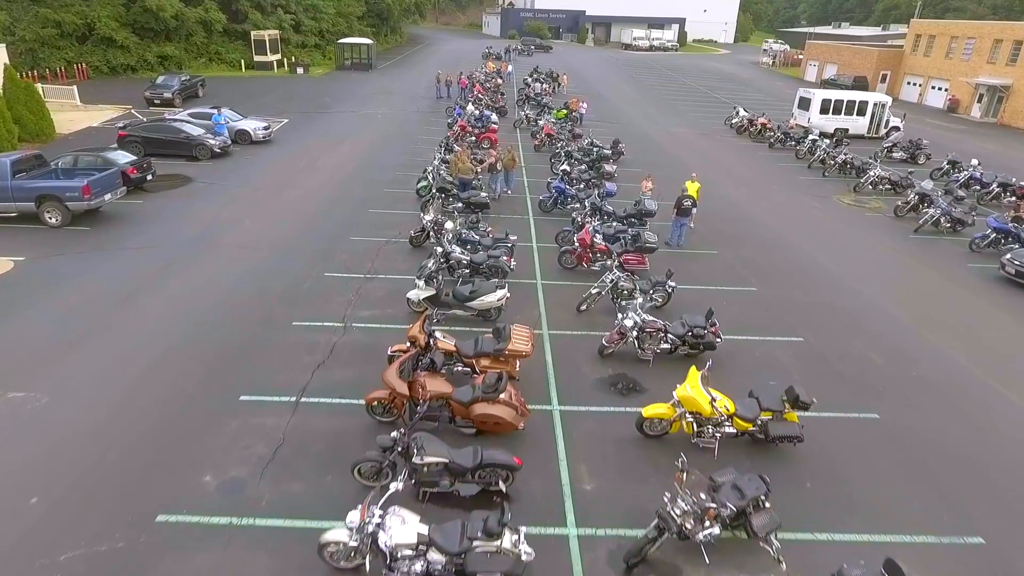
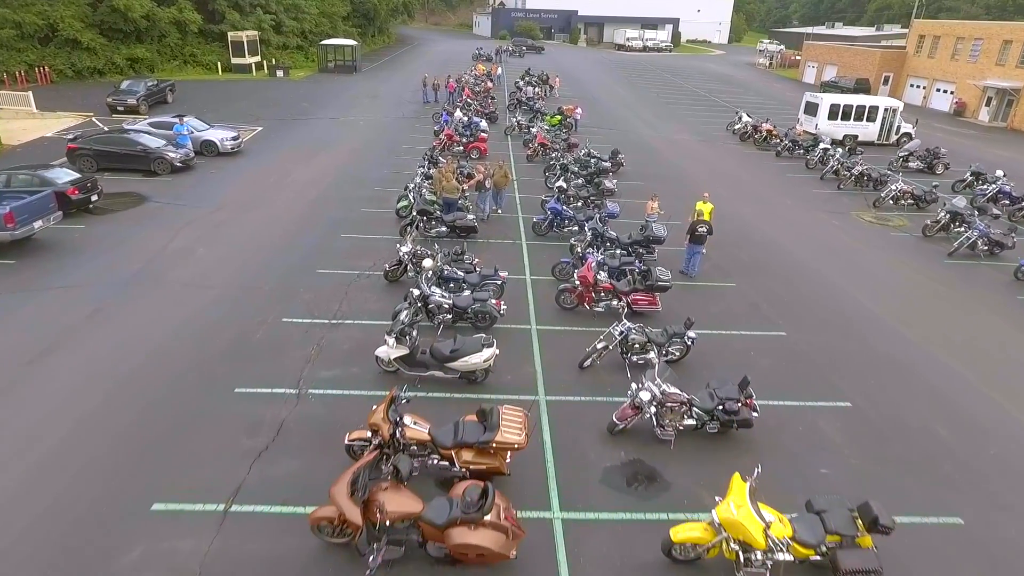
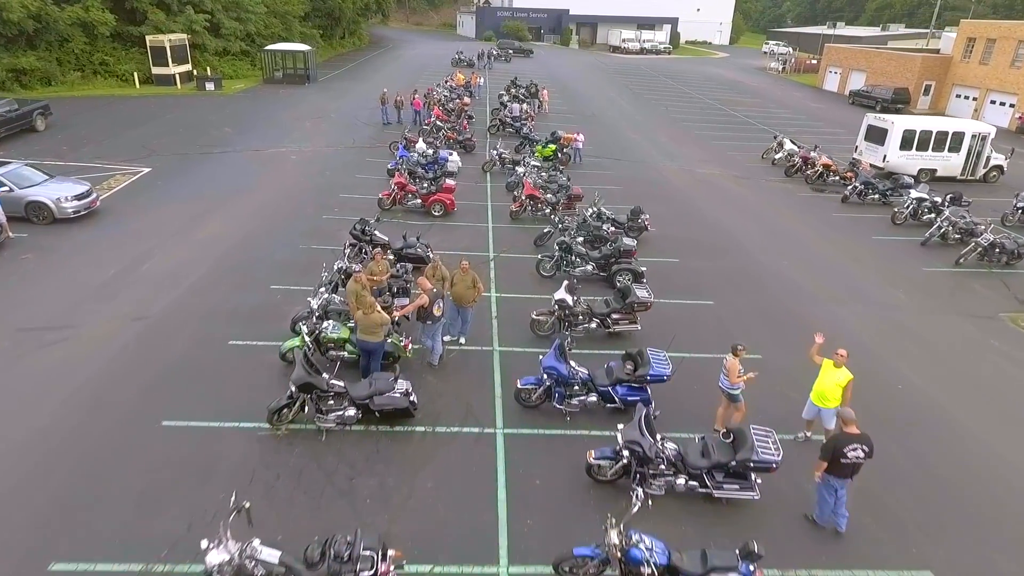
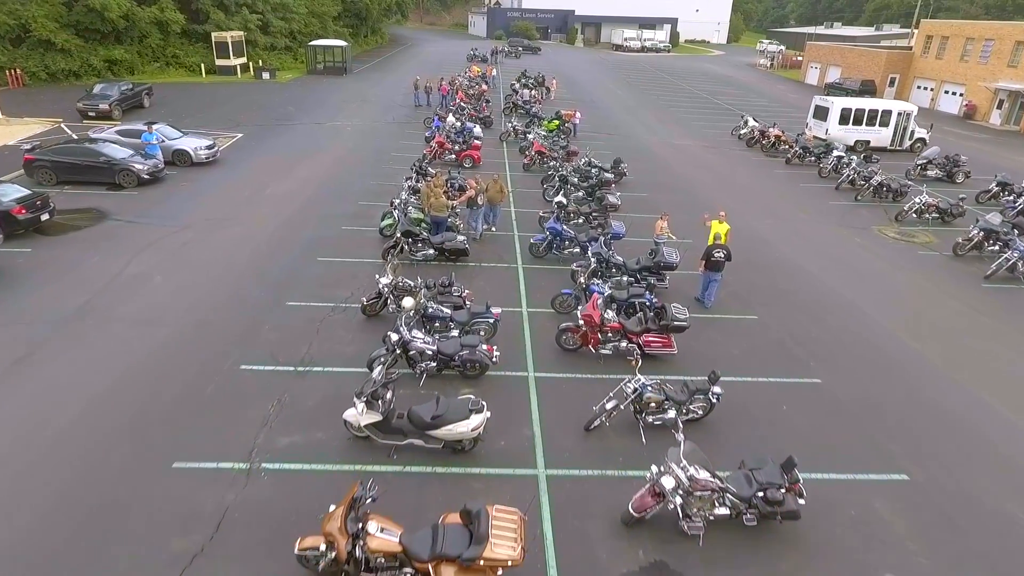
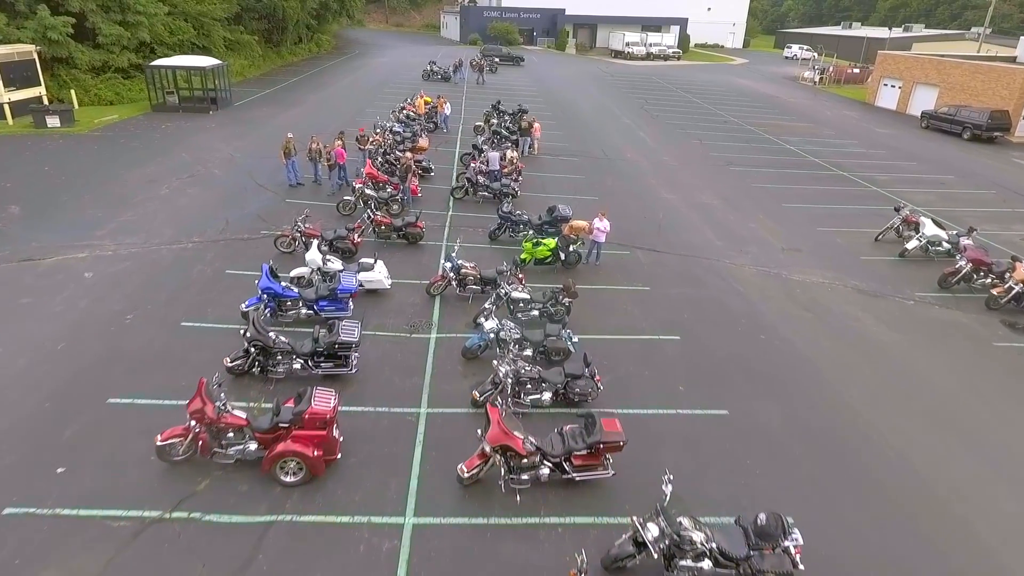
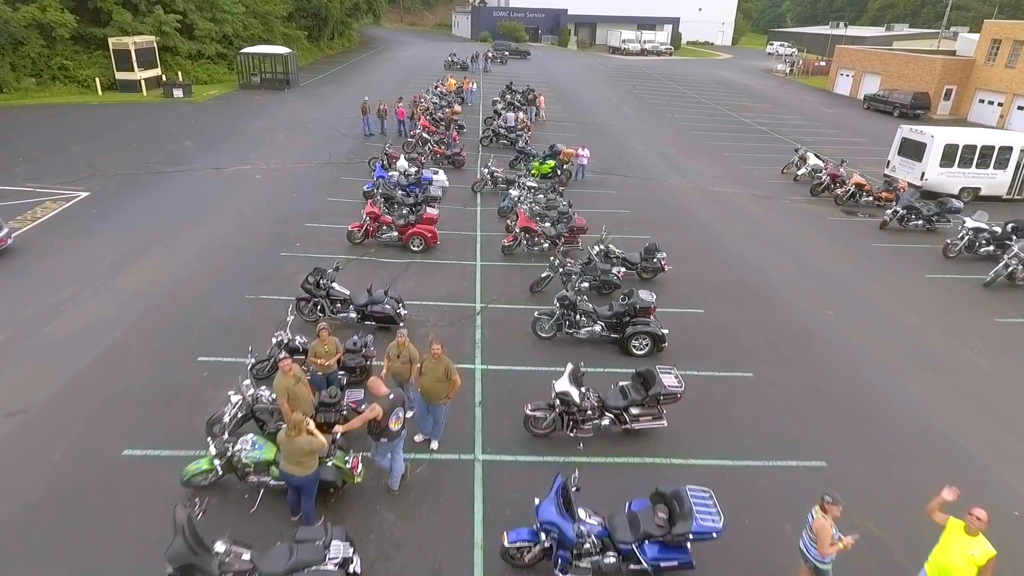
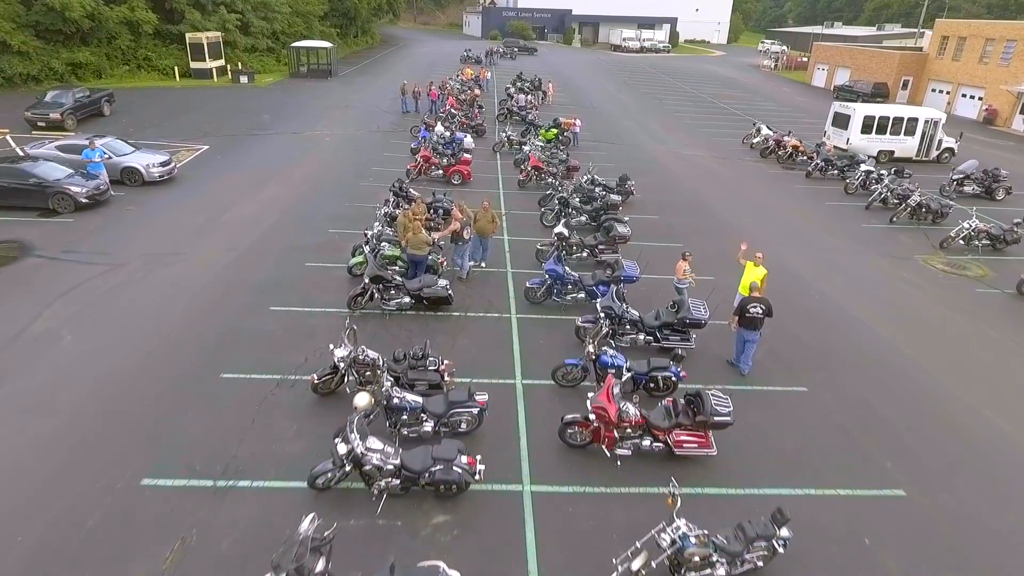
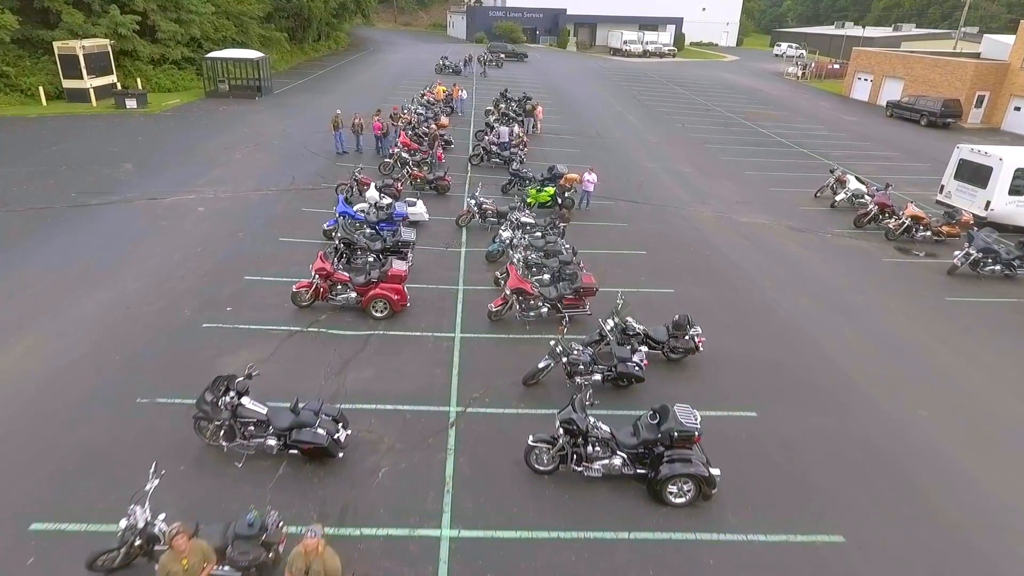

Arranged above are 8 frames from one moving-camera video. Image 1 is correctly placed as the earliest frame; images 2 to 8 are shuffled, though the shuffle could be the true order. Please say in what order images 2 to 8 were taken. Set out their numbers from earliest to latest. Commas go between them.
2, 4, 7, 3, 6, 8, 5
